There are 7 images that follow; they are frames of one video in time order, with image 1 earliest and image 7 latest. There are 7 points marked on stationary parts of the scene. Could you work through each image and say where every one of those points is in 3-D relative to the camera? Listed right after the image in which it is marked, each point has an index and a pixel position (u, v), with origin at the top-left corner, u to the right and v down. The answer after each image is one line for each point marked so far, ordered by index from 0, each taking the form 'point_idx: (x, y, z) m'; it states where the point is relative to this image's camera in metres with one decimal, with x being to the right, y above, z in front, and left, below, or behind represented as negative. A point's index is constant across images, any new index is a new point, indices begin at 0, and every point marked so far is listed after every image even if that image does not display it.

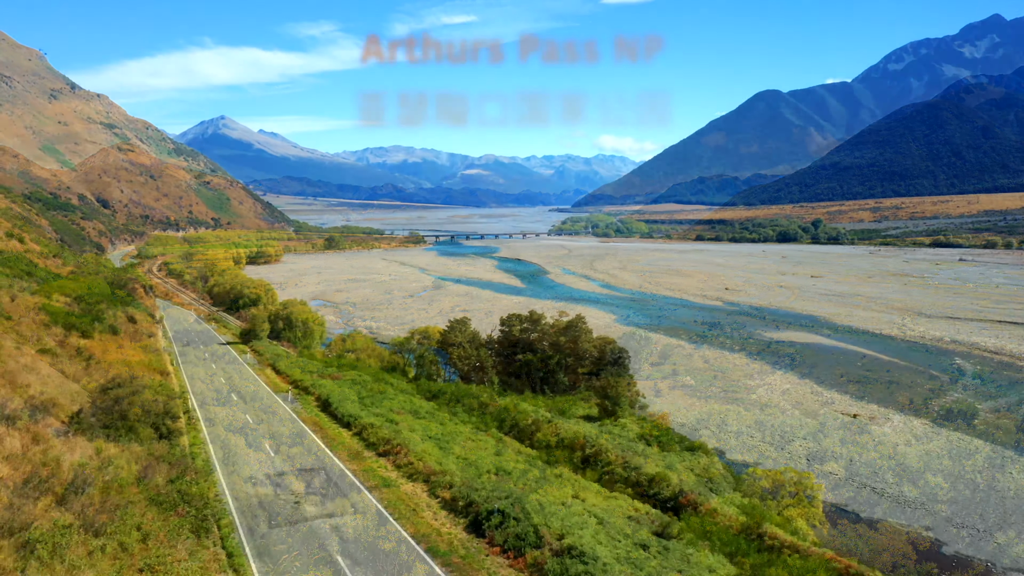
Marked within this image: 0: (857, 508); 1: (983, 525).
0: (+11.6, -7.4, +19.1) m
1: (+14.9, -7.6, +18.1) m
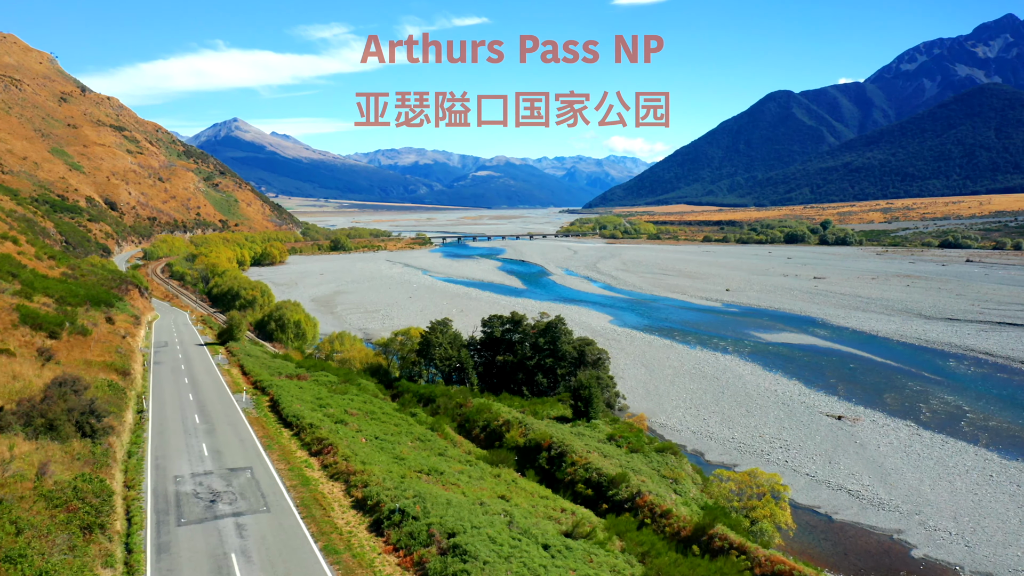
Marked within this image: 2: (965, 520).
0: (+10.6, -7.5, +18.9) m
1: (+13.9, -7.6, +17.9) m
2: (+14.6, -7.6, +18.3) m
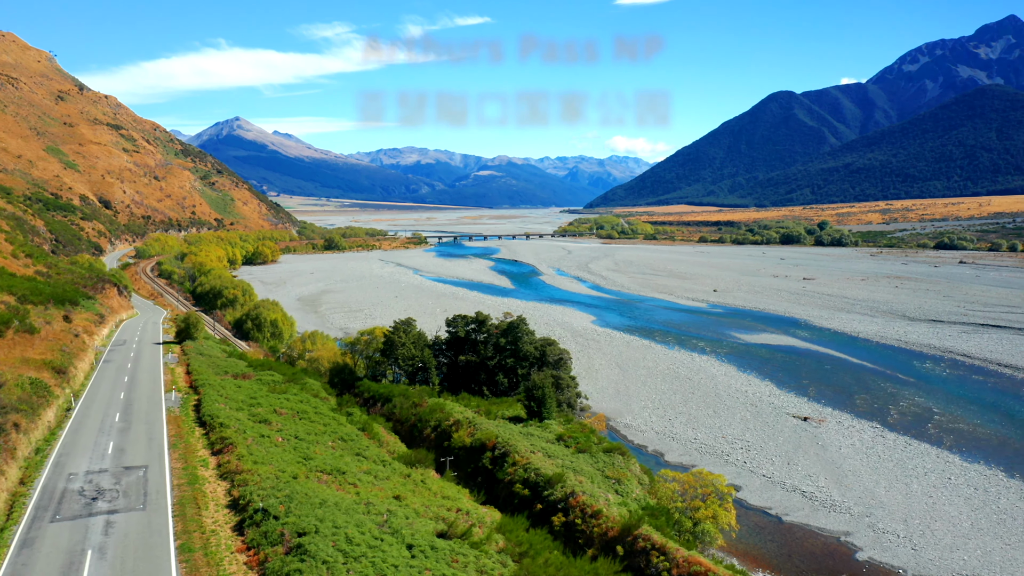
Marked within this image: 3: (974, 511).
0: (+9.0, -7.5, +19.0) m
1: (+12.3, -7.7, +17.9) m
2: (+12.9, -7.6, +18.3) m
3: (+15.4, -7.5, +18.8) m
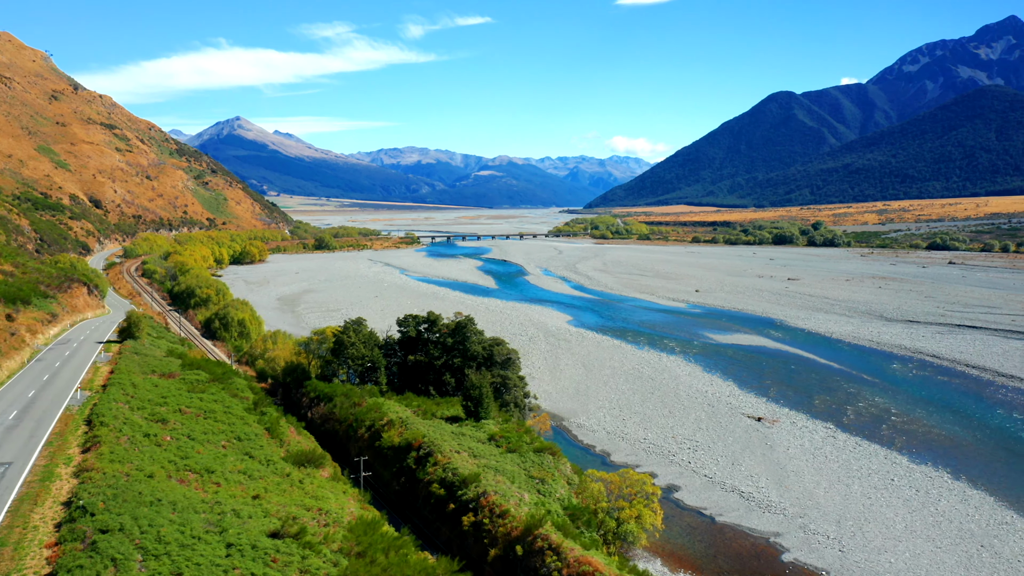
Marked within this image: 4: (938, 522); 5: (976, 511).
0: (+6.8, -7.5, +19.0) m
1: (+10.1, -7.7, +17.9) m
2: (+10.8, -7.6, +18.4) m
3: (+13.2, -7.5, +18.9) m
4: (+13.7, -7.6, +18.5) m
5: (+15.7, -7.6, +19.5) m
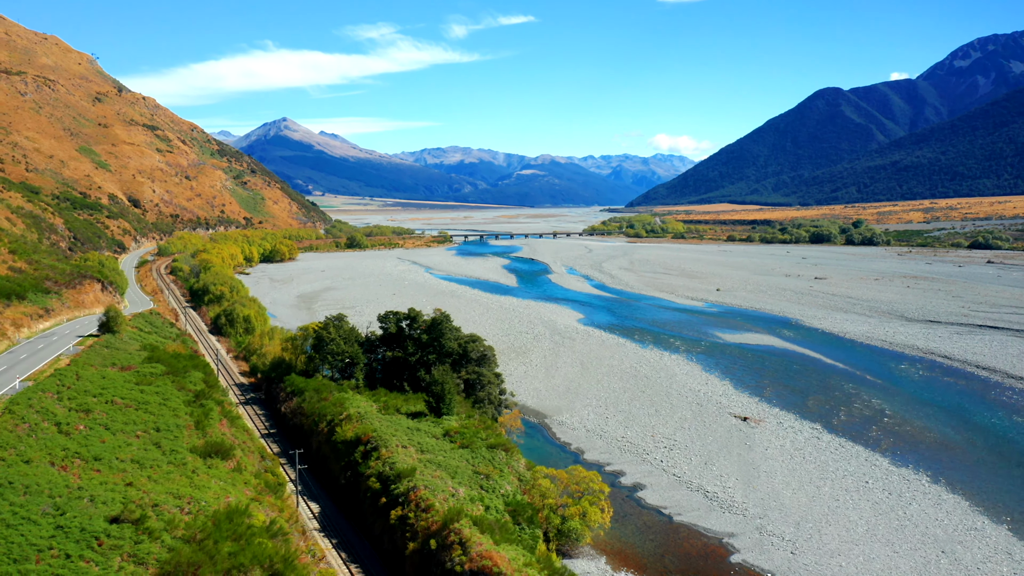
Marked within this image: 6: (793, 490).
0: (+5.4, -7.4, +18.7) m
1: (+8.6, -7.6, +17.4) m
2: (+9.3, -7.5, +17.8) m
3: (+11.8, -7.4, +18.1) m
4: (+12.3, -7.5, +17.7) m
5: (+14.4, -7.6, +18.6) m
6: (+9.9, -7.2, +19.9) m
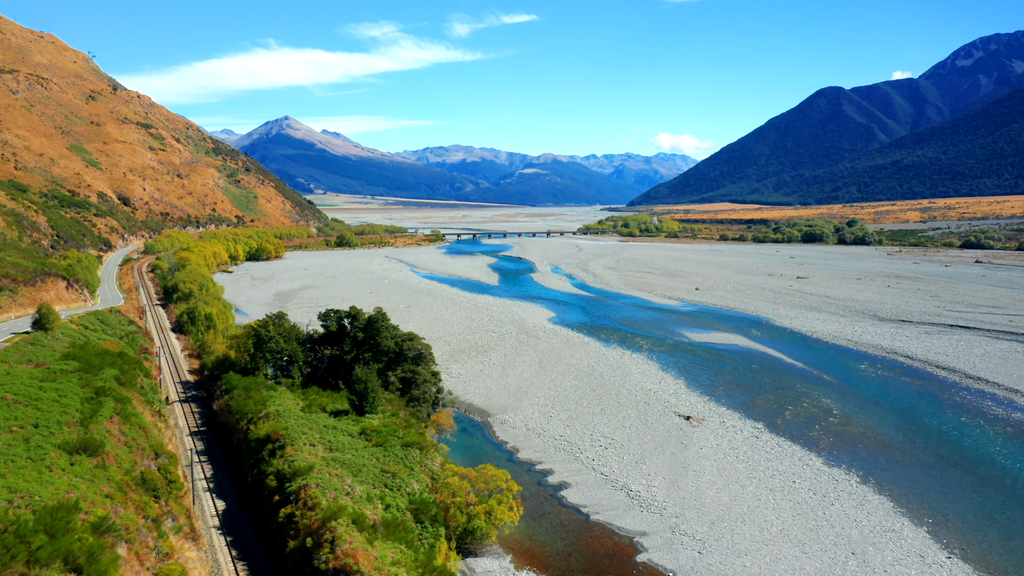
0: (+2.7, -7.3, +18.6) m
1: (+6.0, -7.6, +17.4) m
2: (+6.6, -7.5, +17.8) m
3: (+9.1, -7.4, +18.1) m
4: (+9.6, -7.5, +17.7) m
5: (+11.7, -7.5, +18.6) m
6: (+7.2, -7.1, +19.9) m
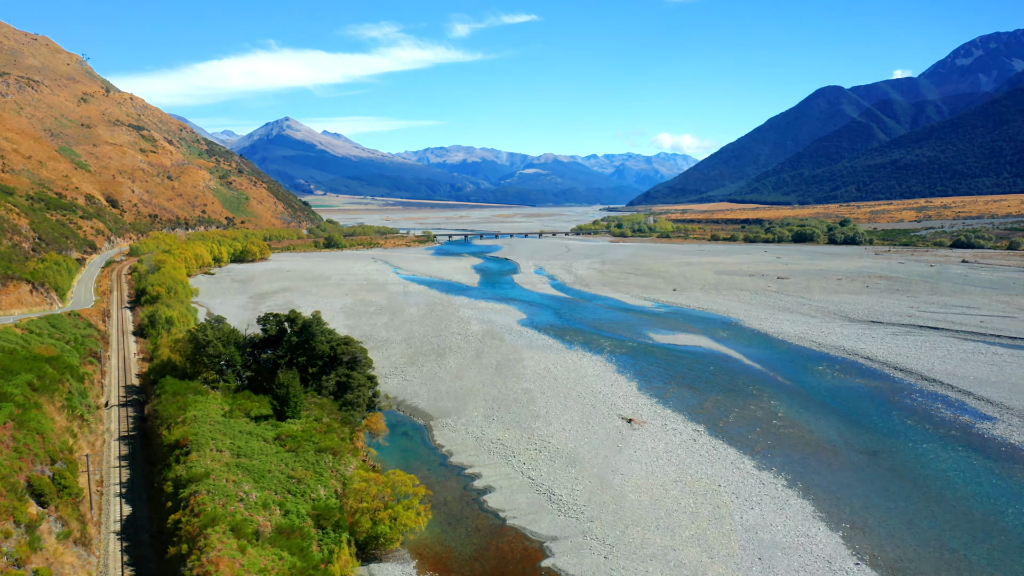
0: (+0.1, -7.5, +18.6) m
1: (+3.3, -7.7, +17.4) m
2: (+4.0, -7.6, +17.8) m
3: (+6.4, -7.5, +18.2) m
4: (+6.9, -7.6, +17.8) m
5: (+9.0, -7.6, +18.7) m
6: (+4.5, -7.3, +19.9) m
